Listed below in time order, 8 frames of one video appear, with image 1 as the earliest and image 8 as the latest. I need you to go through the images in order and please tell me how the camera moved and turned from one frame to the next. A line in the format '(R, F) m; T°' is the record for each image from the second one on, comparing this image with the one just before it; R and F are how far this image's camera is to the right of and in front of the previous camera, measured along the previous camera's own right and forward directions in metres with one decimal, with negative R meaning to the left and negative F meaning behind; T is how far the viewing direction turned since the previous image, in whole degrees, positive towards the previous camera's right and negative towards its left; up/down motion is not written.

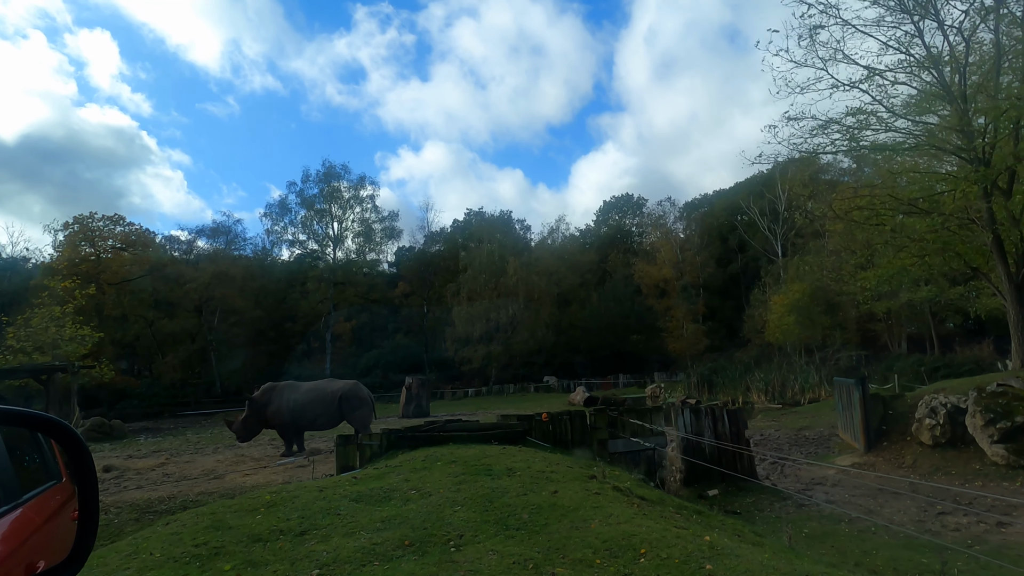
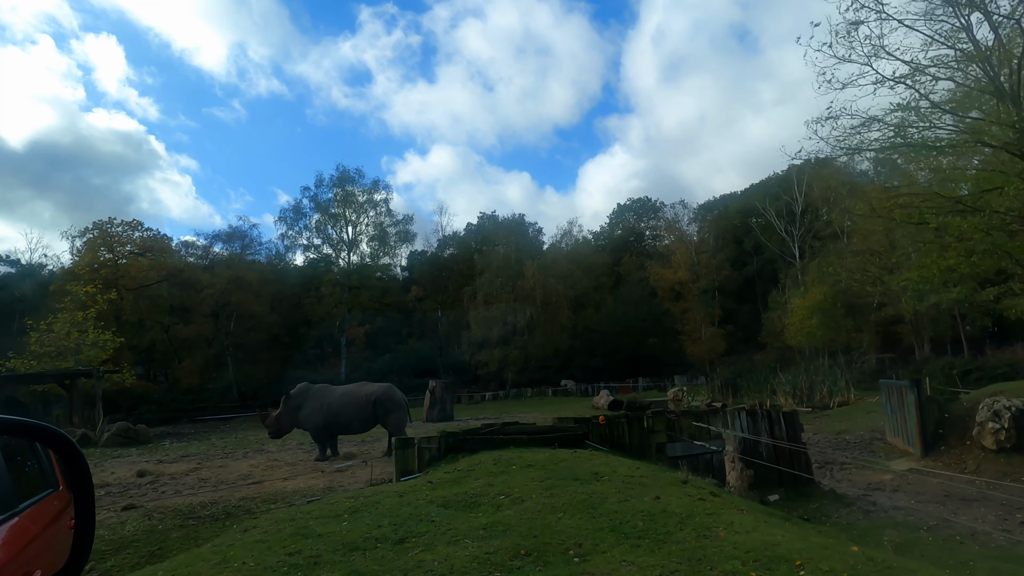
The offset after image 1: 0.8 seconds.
(-0.6, +0.2) m; -1°
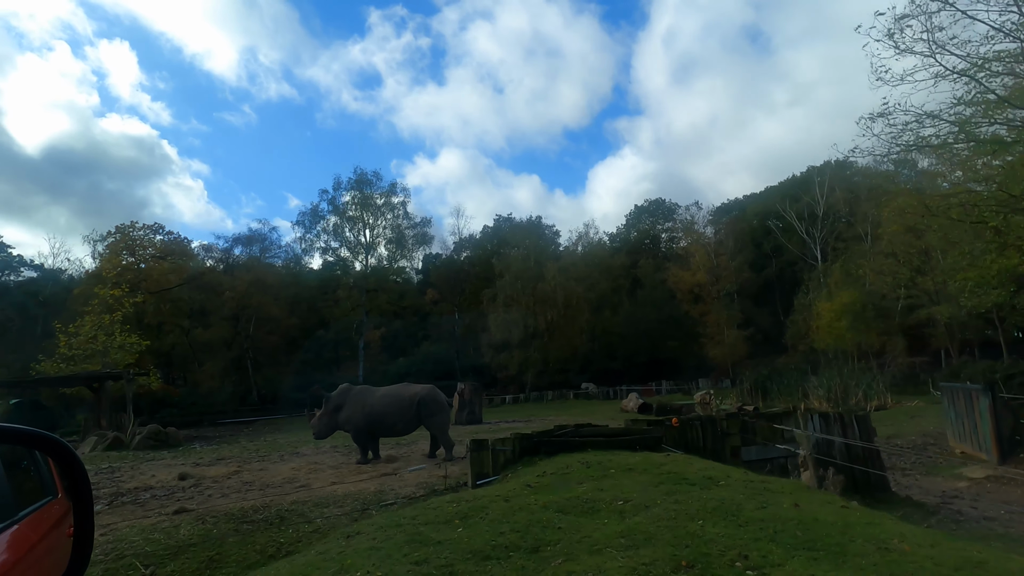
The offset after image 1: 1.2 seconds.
(-0.8, +0.2) m; -1°
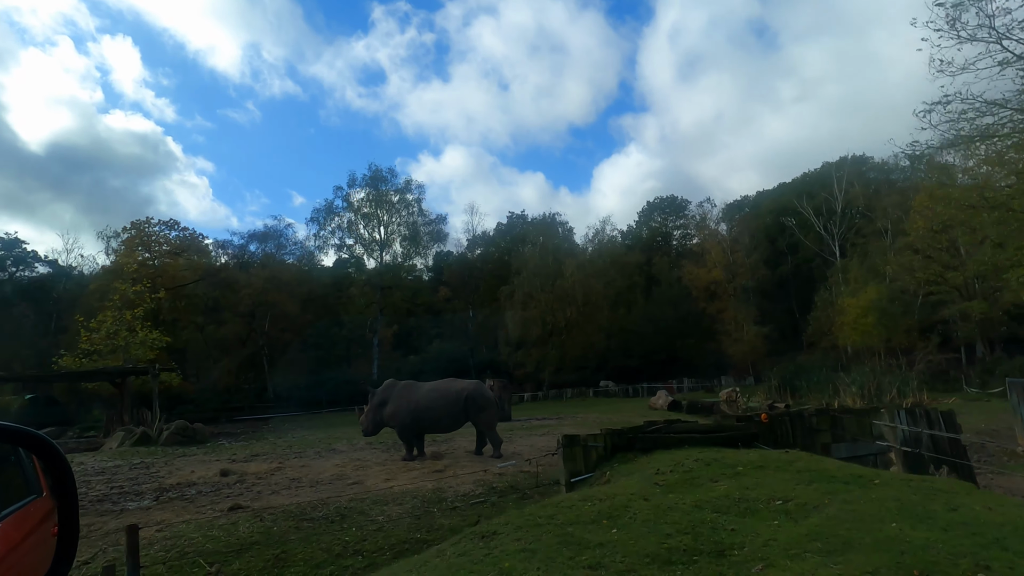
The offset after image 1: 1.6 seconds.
(-1.0, +0.3) m; 0°
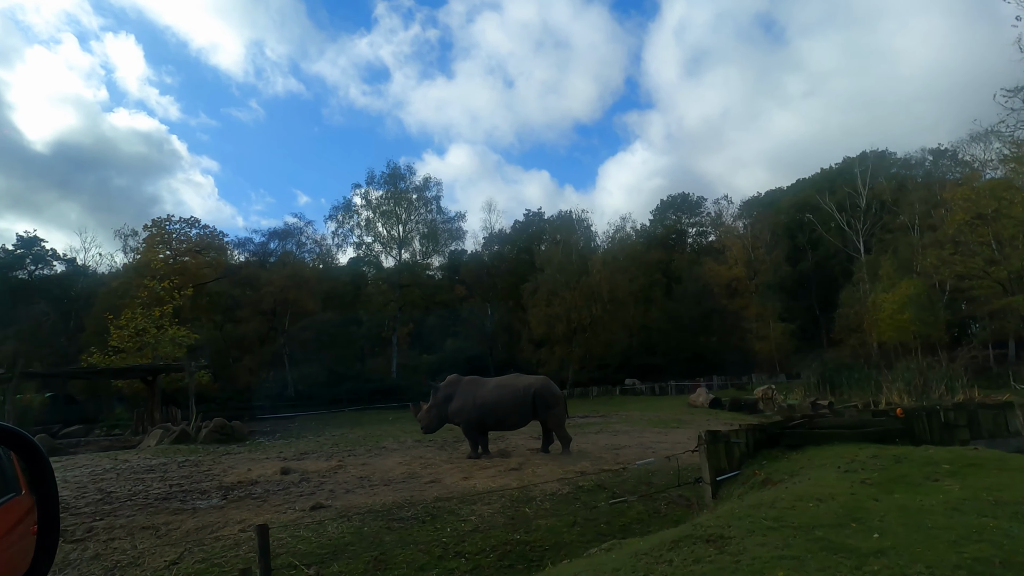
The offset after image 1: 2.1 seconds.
(-1.4, +0.4) m; 0°
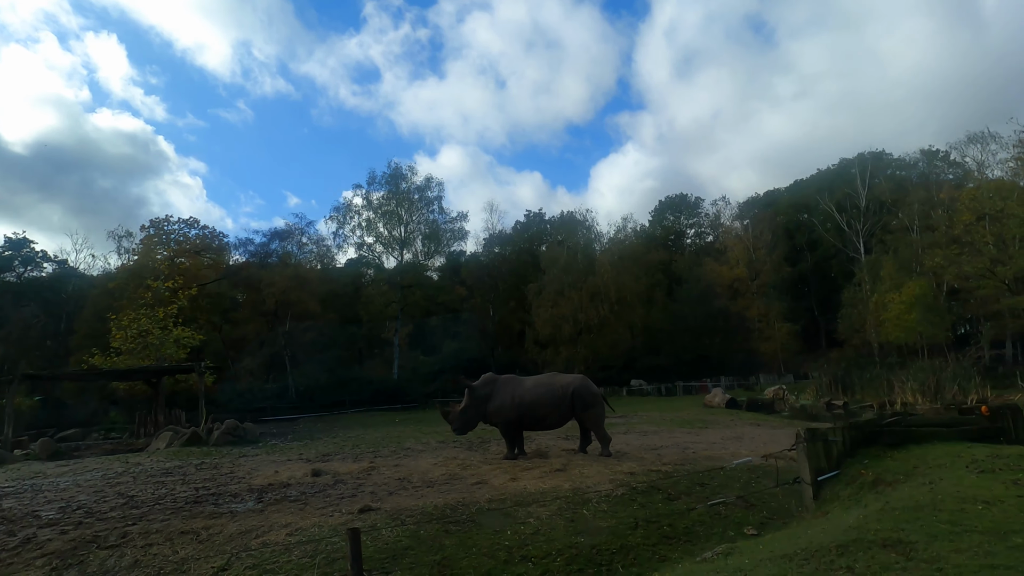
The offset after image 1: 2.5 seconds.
(-1.0, +0.3) m; +1°
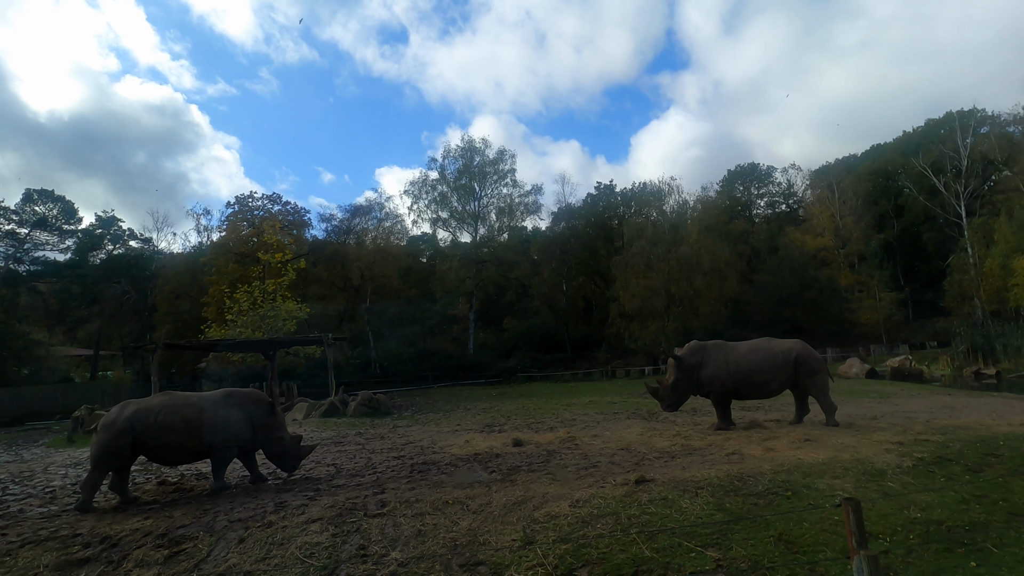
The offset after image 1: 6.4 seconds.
(-3.4, +0.6) m; -4°
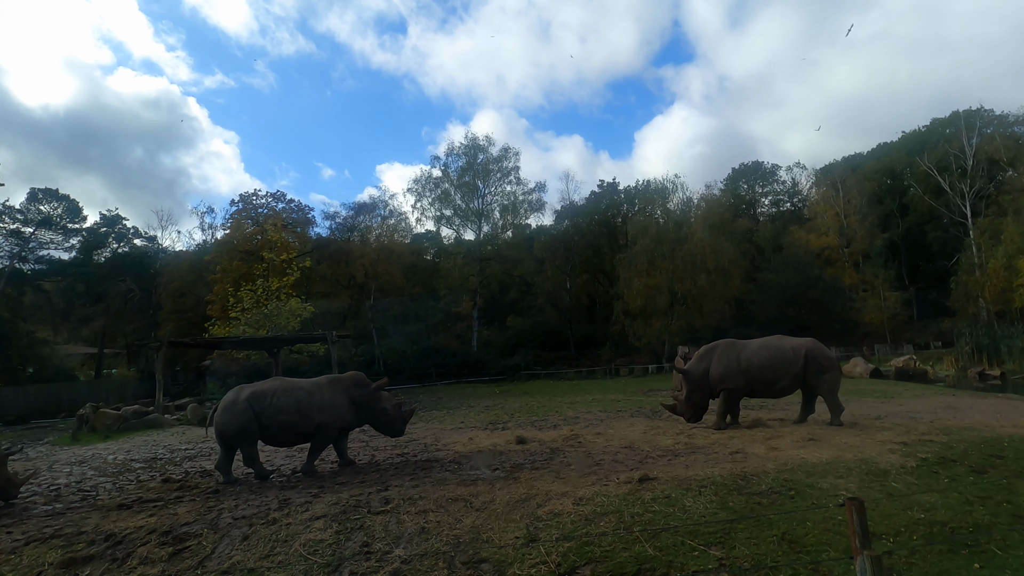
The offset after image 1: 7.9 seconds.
(0.0, 0.0) m; 0°
